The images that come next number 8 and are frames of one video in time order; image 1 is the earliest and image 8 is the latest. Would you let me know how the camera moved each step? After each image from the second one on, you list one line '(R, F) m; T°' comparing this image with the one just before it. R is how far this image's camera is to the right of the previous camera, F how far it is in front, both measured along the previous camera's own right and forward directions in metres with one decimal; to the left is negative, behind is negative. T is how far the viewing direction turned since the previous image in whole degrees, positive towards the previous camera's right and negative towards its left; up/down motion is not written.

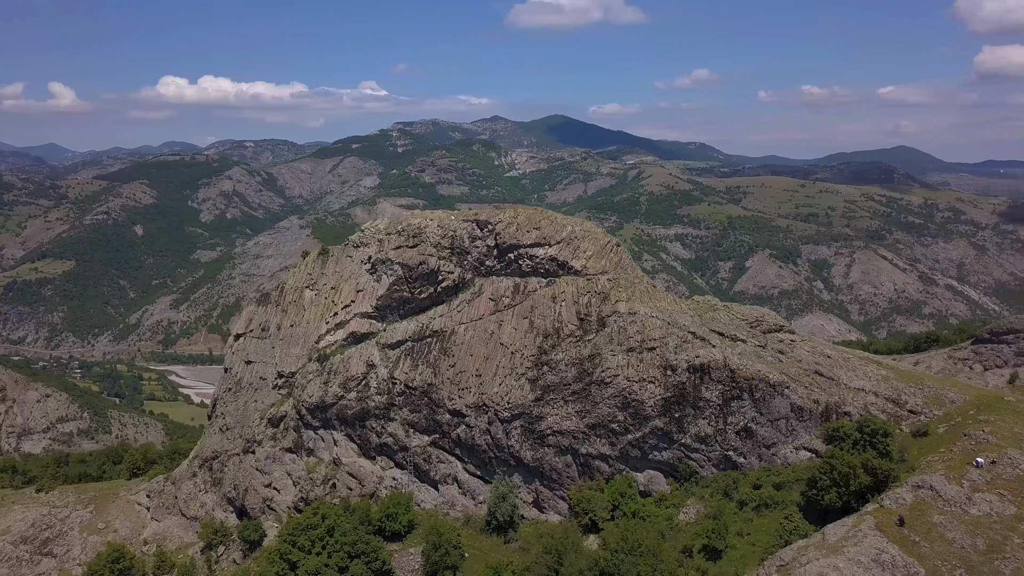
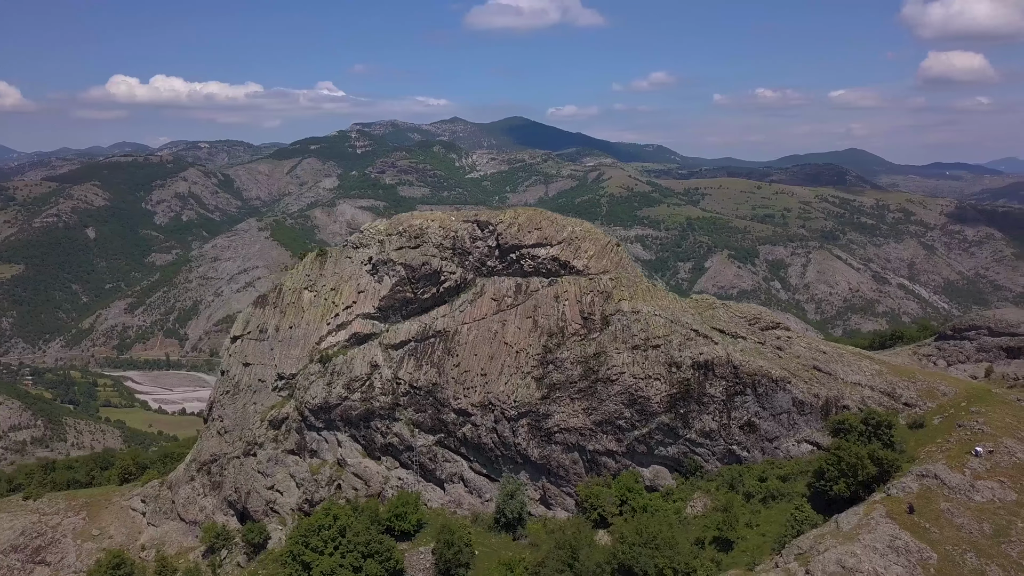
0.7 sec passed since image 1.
(-1.8, -0.3) m; +2°
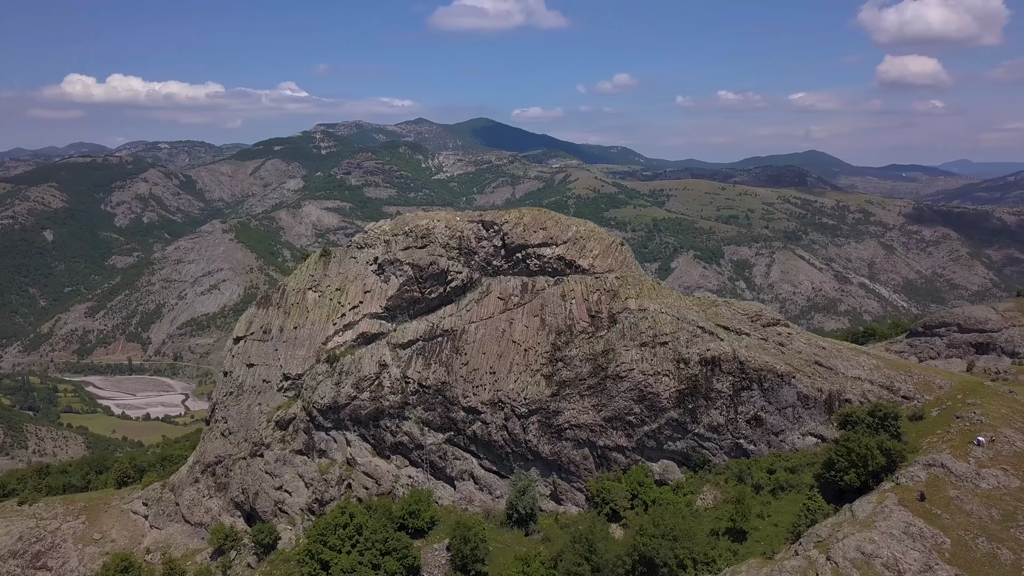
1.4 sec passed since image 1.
(-1.8, -0.4) m; +2°
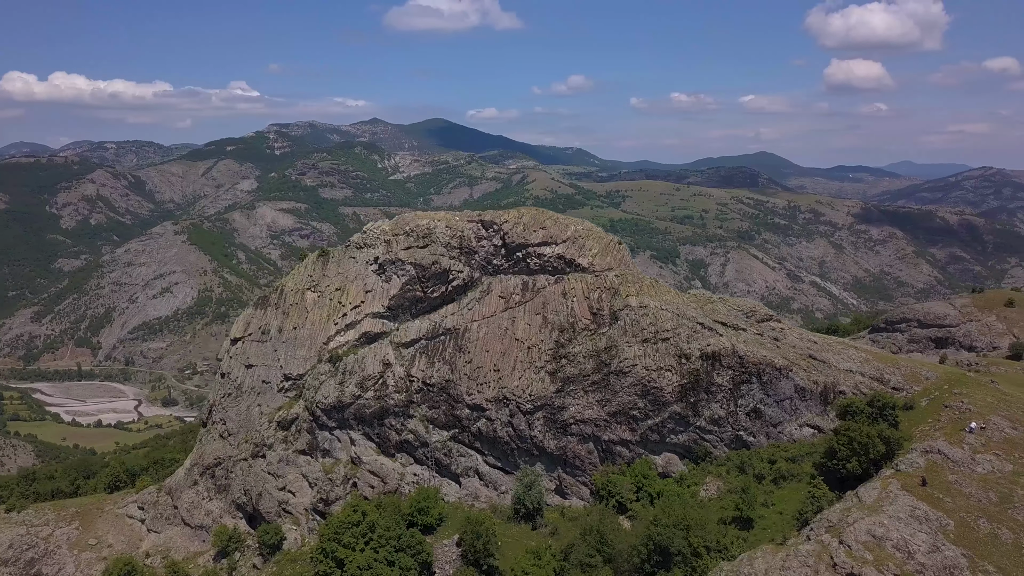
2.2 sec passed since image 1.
(-1.8, -0.4) m; +2°
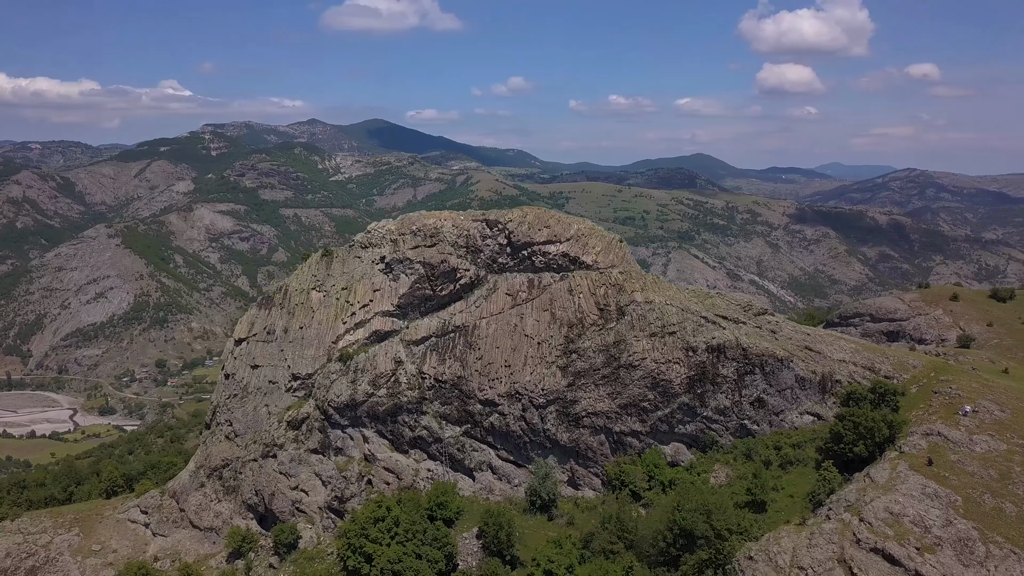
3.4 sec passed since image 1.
(-2.8, -0.7) m; +3°
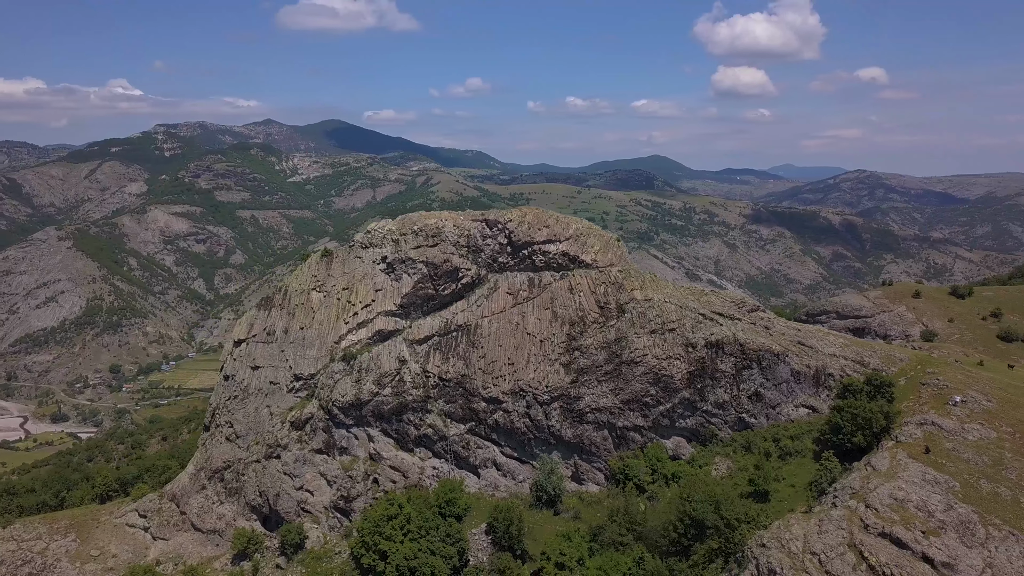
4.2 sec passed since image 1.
(-1.7, -0.5) m; +2°
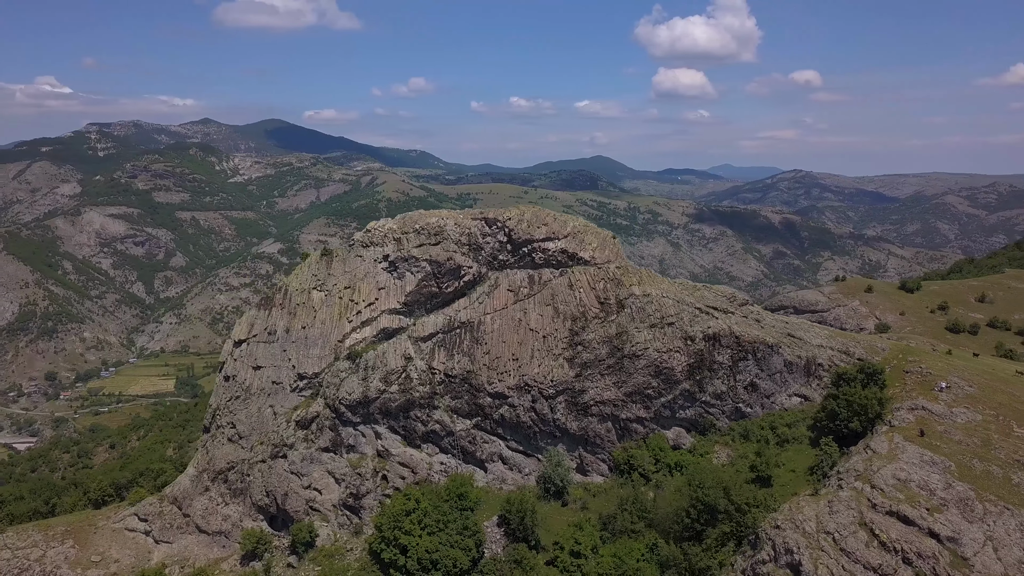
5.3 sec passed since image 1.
(-2.4, -0.7) m; +3°
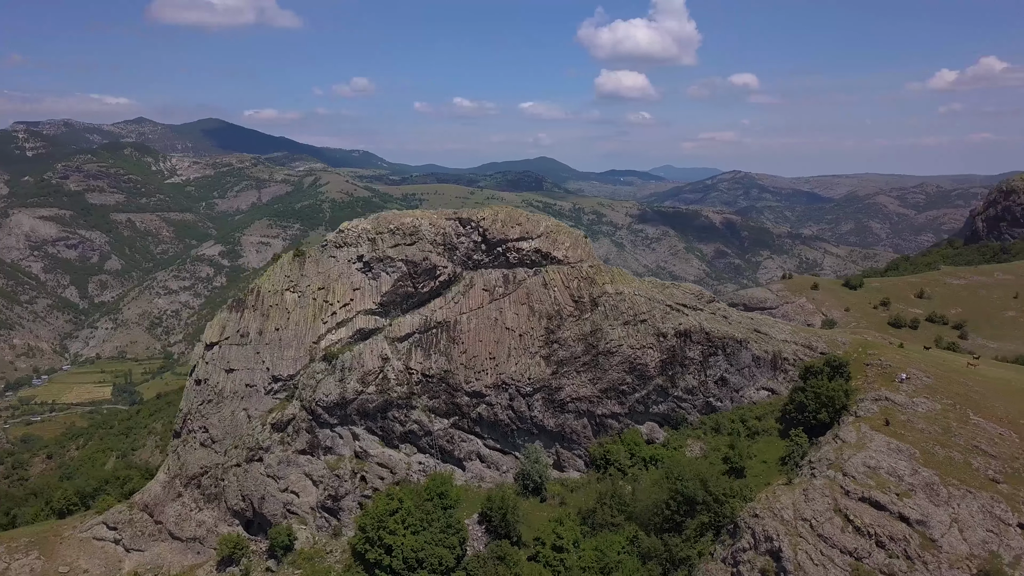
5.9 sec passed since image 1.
(-0.7, -0.4) m; +3°
